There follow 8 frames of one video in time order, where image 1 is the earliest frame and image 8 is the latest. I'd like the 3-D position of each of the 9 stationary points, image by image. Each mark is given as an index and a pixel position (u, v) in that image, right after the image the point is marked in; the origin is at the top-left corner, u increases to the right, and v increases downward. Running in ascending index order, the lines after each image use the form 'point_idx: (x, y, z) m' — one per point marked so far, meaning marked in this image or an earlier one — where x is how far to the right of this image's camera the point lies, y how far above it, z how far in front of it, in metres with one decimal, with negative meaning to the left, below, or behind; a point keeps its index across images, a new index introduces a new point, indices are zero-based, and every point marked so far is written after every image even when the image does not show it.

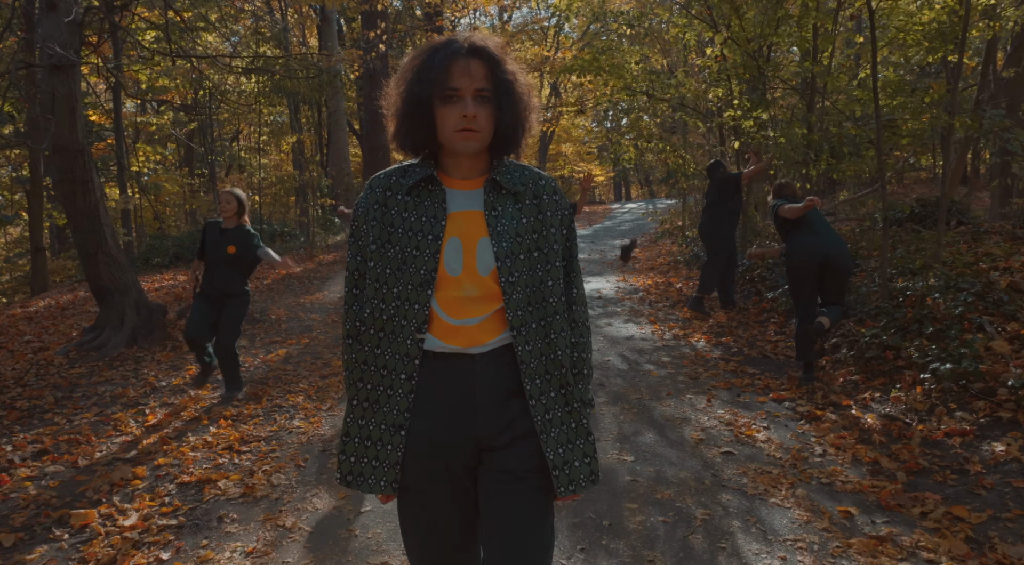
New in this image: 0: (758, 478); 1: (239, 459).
0: (+1.5, -1.2, +4.3) m
1: (-1.9, -1.2, +5.0) m
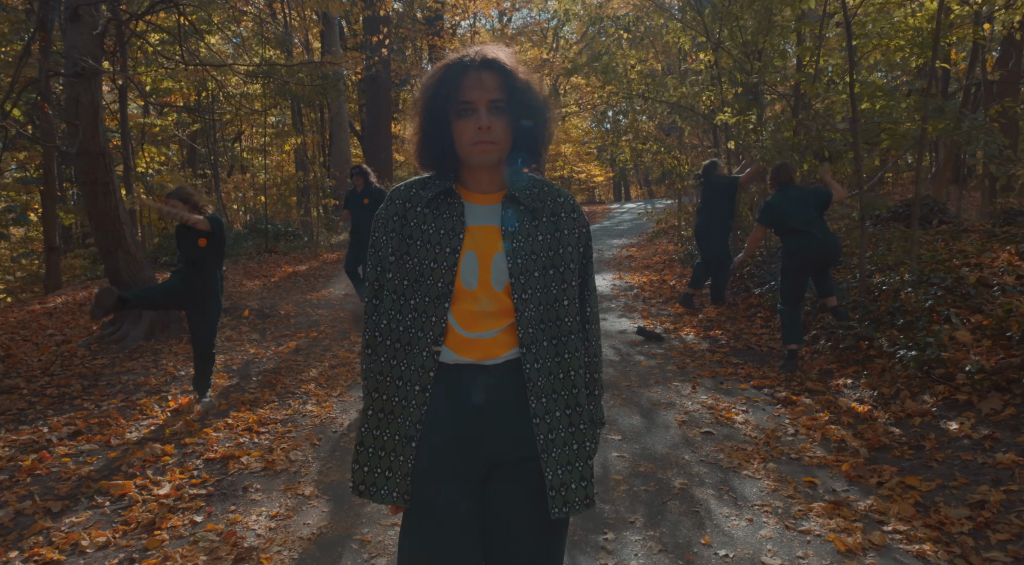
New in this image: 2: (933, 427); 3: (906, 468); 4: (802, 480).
0: (+1.5, -1.1, +4.7) m
1: (-1.9, -1.1, +5.4) m
2: (+2.8, -1.0, +4.8) m
3: (+2.4, -1.1, +4.4) m
4: (+1.7, -1.2, +4.3) m
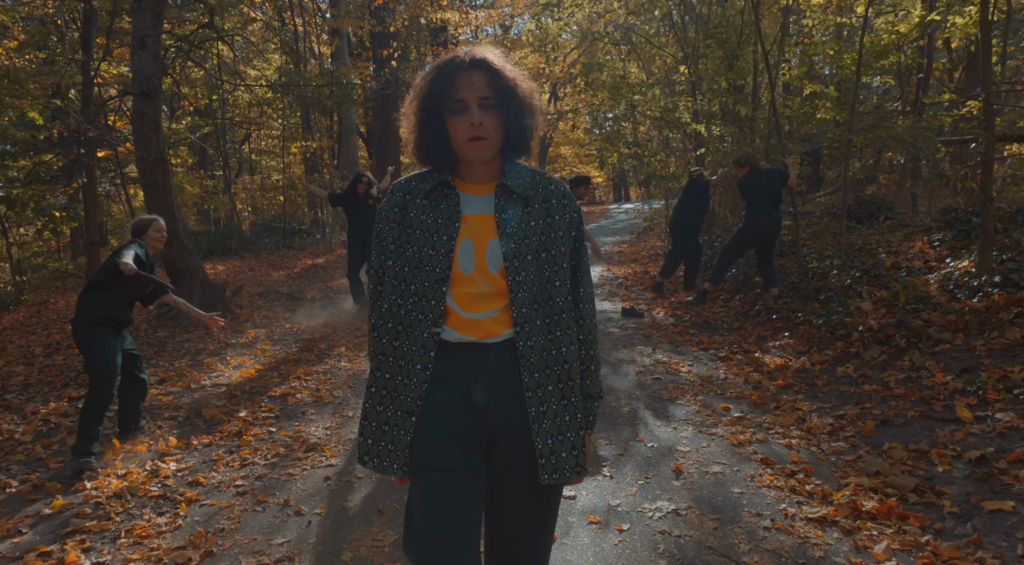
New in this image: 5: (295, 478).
0: (+1.4, -0.9, +6.2) m
1: (-2.0, -0.9, +6.9) m
2: (+2.8, -0.8, +6.3) m
3: (+2.4, -0.9, +5.9) m
4: (+1.7, -1.0, +5.8) m
5: (-1.4, -1.2, +4.6) m
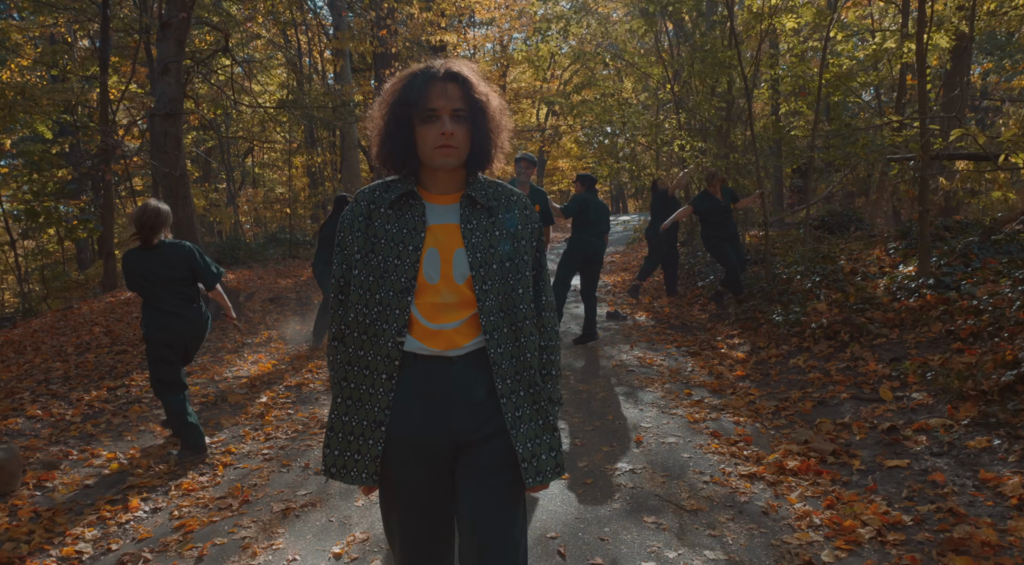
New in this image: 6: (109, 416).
0: (+1.3, -1.0, +7.0) m
1: (-2.1, -1.0, +7.7) m
2: (+2.7, -0.8, +7.1) m
3: (+2.2, -1.0, +6.7) m
4: (+1.6, -1.0, +6.6) m
5: (-1.5, -1.2, +5.4) m
6: (-3.5, -1.2, +6.3) m
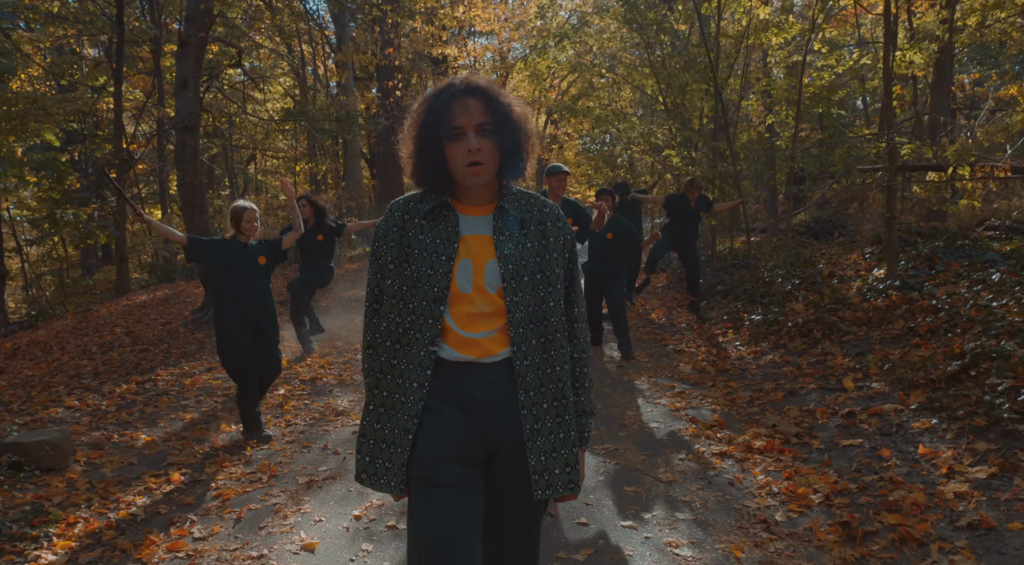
0: (+1.3, -1.0, +7.6) m
1: (-2.1, -1.0, +8.3) m
2: (+2.6, -0.8, +7.7) m
3: (+2.2, -1.0, +7.3) m
4: (+1.5, -1.0, +7.2) m
5: (-1.5, -1.2, +6.0) m
6: (-3.6, -1.2, +6.9) m
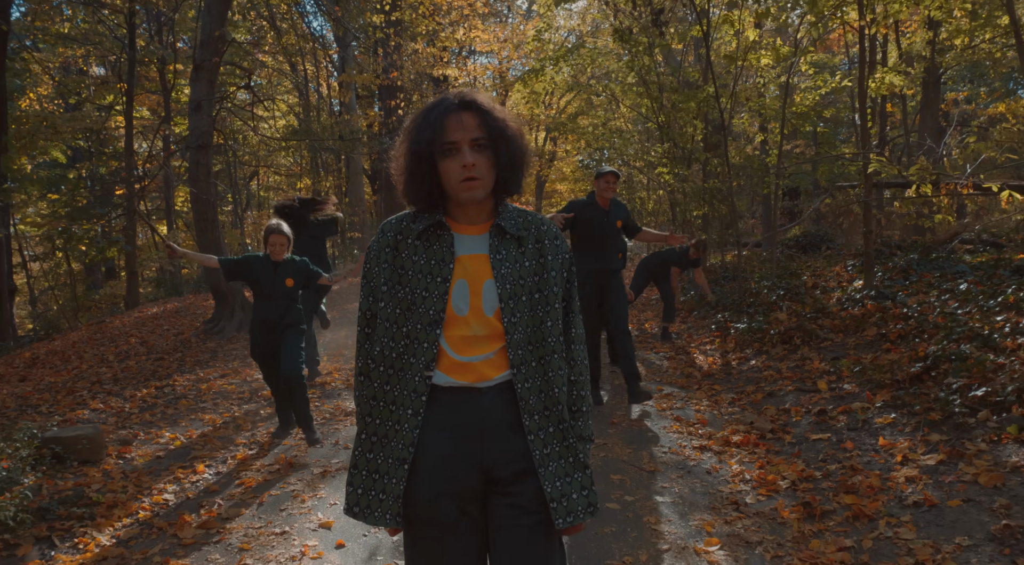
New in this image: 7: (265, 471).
0: (+1.2, -1.1, +8.0) m
1: (-2.1, -1.1, +8.7) m
2: (+2.6, -0.9, +8.2) m
3: (+2.2, -1.1, +7.7) m
4: (+1.5, -1.1, +7.6) m
5: (-1.5, -1.3, +6.4) m
6: (-3.6, -1.3, +7.4) m
7: (-1.9, -1.4, +5.4) m
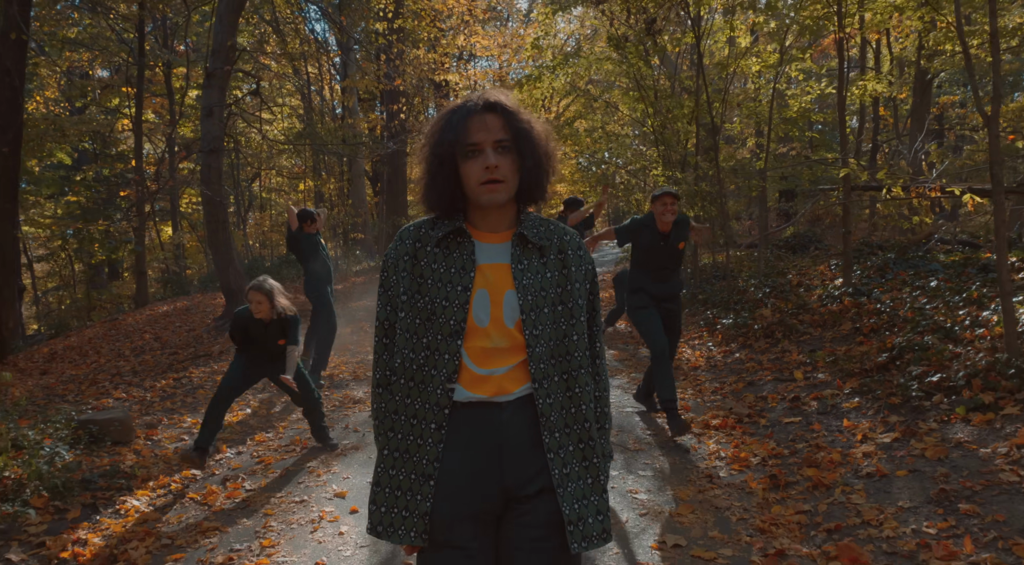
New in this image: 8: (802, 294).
0: (+1.2, -1.1, +8.5) m
1: (-2.1, -1.1, +9.2) m
2: (+2.6, -0.9, +8.7) m
3: (+2.2, -1.0, +8.2) m
4: (+1.5, -1.1, +8.1) m
5: (-1.6, -1.3, +6.9) m
6: (-3.6, -1.2, +7.9) m
7: (-1.9, -1.4, +5.9) m
8: (+3.9, -0.2, +9.8) m
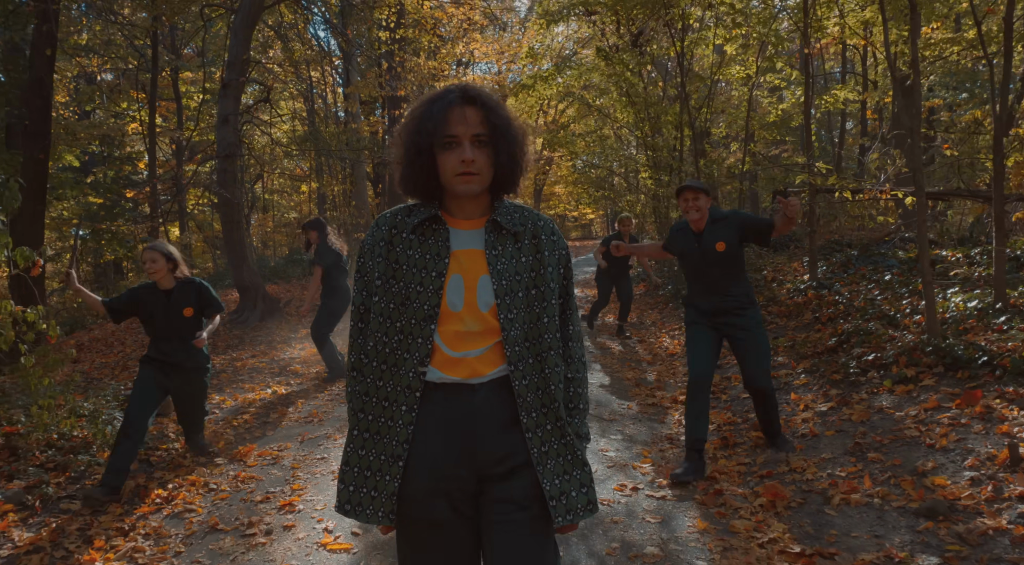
0: (+1.1, -1.0, +9.4) m
1: (-2.2, -1.0, +10.0) m
2: (+2.5, -0.8, +9.5) m
3: (+2.1, -1.0, +9.1) m
4: (+1.4, -1.0, +9.0) m
5: (-1.6, -1.2, +7.8) m
6: (-3.7, -1.2, +8.7) m
7: (-2.0, -1.3, +6.8) m
8: (+3.9, -0.1, +10.7) m
